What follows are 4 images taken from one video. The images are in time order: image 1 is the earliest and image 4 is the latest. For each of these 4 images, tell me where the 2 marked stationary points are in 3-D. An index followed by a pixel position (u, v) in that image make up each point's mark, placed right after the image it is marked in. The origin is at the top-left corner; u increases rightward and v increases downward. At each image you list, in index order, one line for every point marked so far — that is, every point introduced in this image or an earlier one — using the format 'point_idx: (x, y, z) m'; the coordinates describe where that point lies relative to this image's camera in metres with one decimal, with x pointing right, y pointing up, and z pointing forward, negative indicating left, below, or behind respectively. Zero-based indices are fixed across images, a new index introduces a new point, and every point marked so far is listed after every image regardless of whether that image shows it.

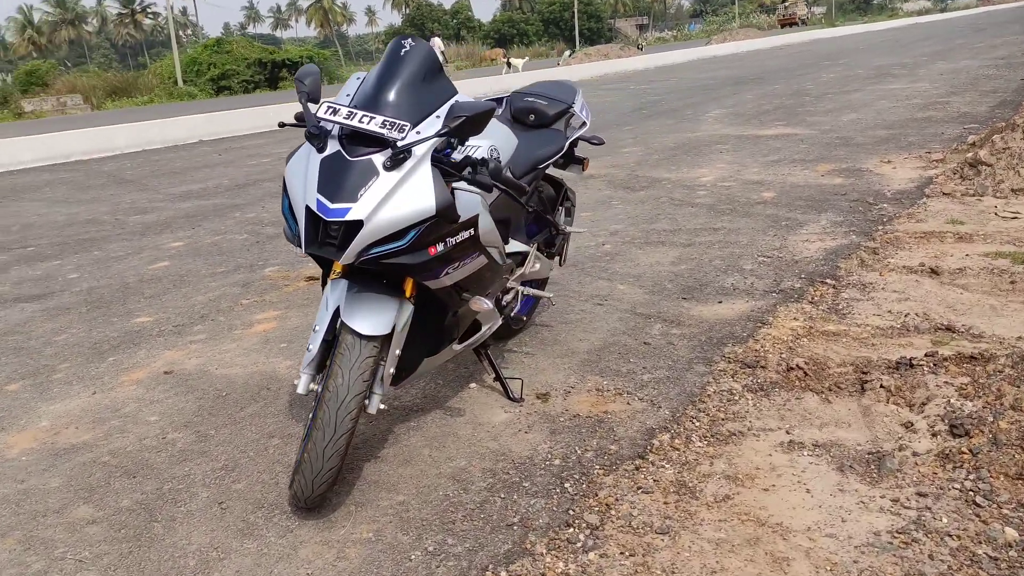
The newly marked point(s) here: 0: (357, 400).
0: (-0.4, -0.3, +2.6) m
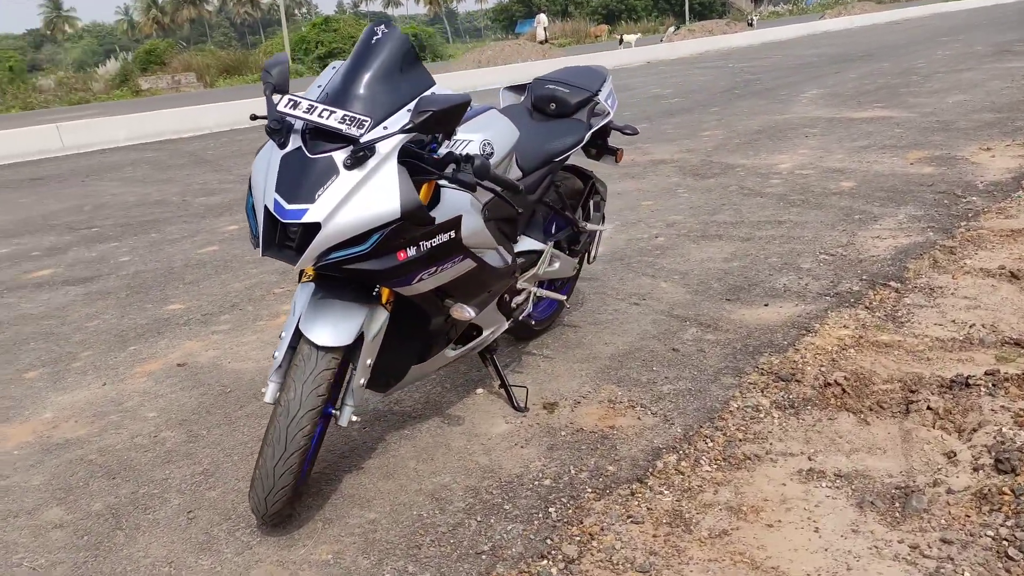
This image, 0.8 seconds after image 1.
0: (-0.5, -0.3, +2.4) m
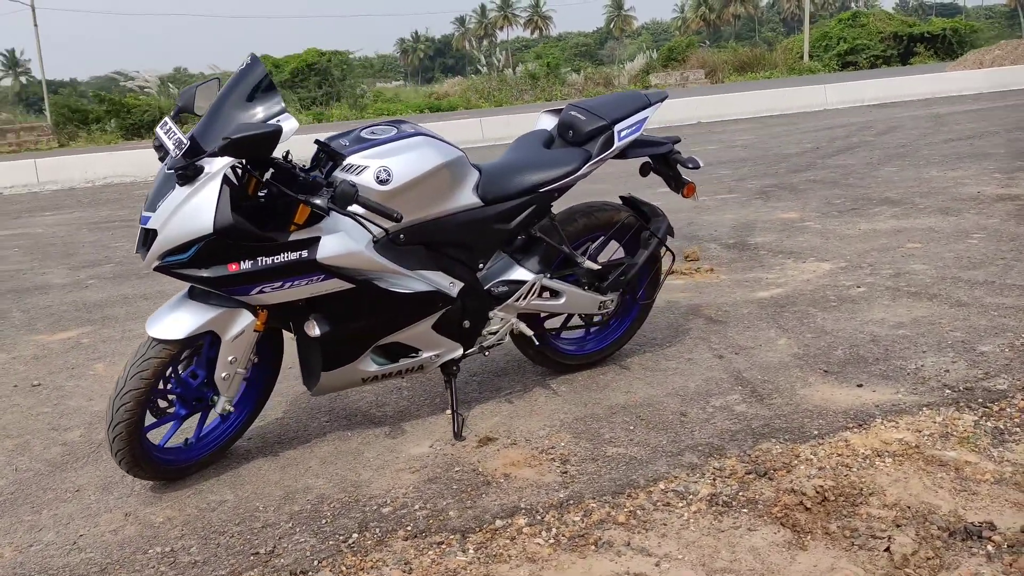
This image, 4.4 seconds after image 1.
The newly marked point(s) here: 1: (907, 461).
0: (-1.1, -0.3, +2.8) m
1: (+1.3, -0.6, +3.1) m
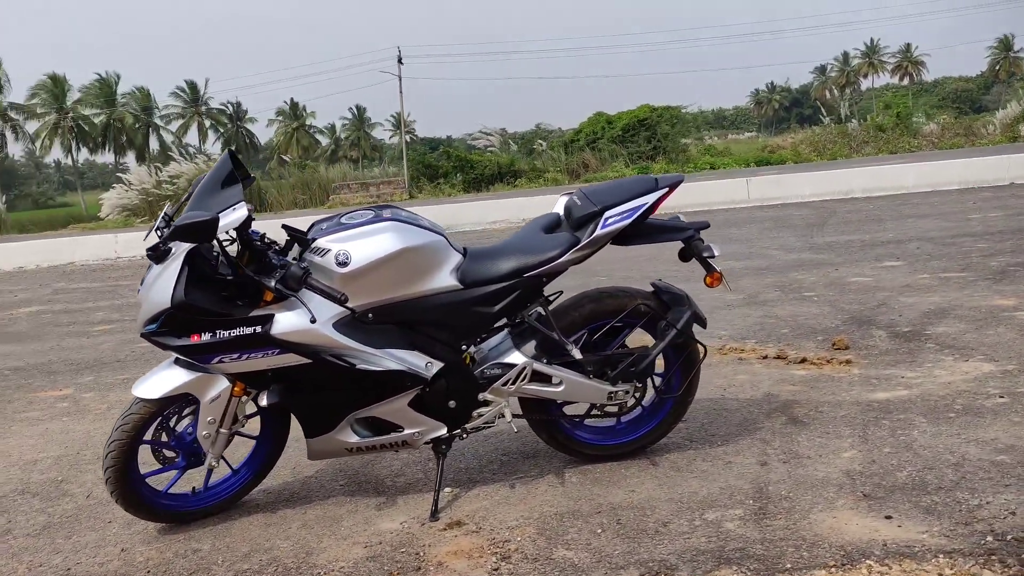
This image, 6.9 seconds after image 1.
0: (-1.3, -0.5, +3.2) m
1: (+1.0, -0.9, +2.6) m
